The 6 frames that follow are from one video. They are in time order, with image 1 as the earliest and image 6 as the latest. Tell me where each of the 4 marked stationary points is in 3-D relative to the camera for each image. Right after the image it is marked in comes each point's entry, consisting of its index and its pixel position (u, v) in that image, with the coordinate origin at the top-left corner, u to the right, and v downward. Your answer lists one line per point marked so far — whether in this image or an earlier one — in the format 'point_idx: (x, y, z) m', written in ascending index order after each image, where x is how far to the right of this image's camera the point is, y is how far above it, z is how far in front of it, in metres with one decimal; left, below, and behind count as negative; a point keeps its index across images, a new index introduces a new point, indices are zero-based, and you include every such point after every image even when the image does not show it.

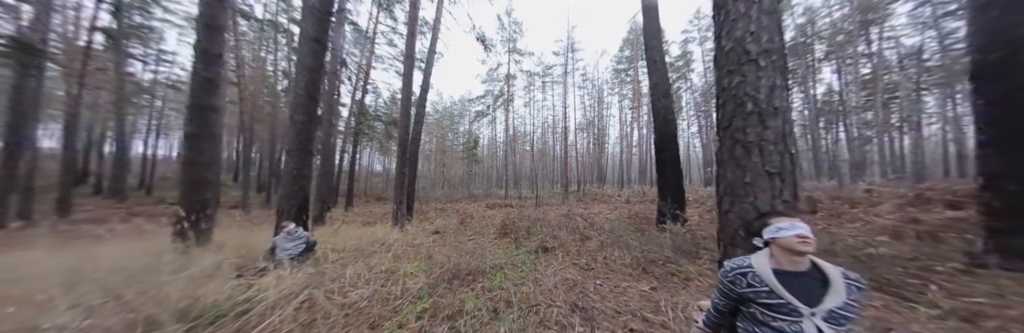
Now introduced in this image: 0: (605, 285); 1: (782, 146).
0: (+1.2, -1.5, +2.5) m
1: (+2.0, +0.1, +1.7) m
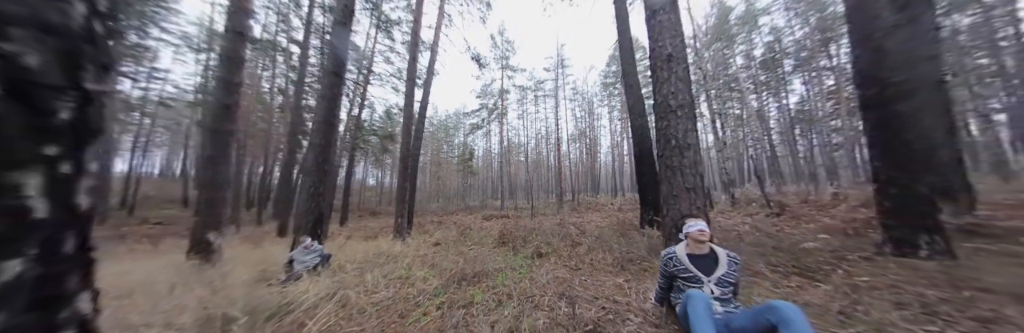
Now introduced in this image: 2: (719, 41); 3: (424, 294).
0: (+1.2, -1.7, +3.0) m
1: (+2.0, 0.0, +2.3) m
2: (+17.9, +11.1, +16.9) m
3: (-1.2, -1.8, +2.8) m
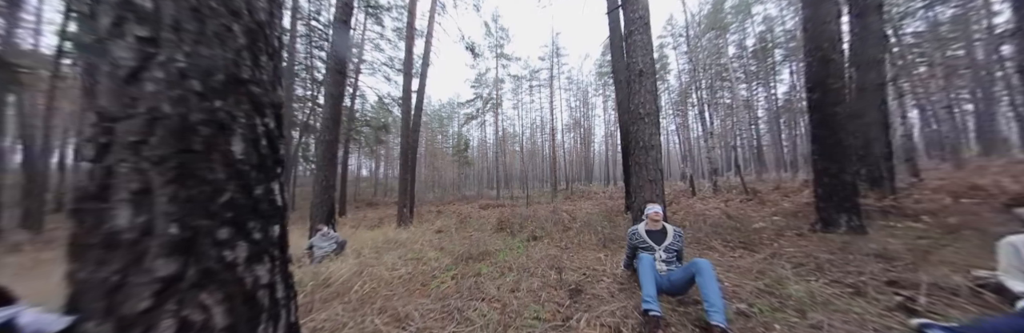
0: (+1.1, -1.6, +3.6) m
1: (+2.0, 0.0, +2.9) m
2: (+17.5, +12.1, +17.3) m
3: (-1.2, -1.7, +3.4) m
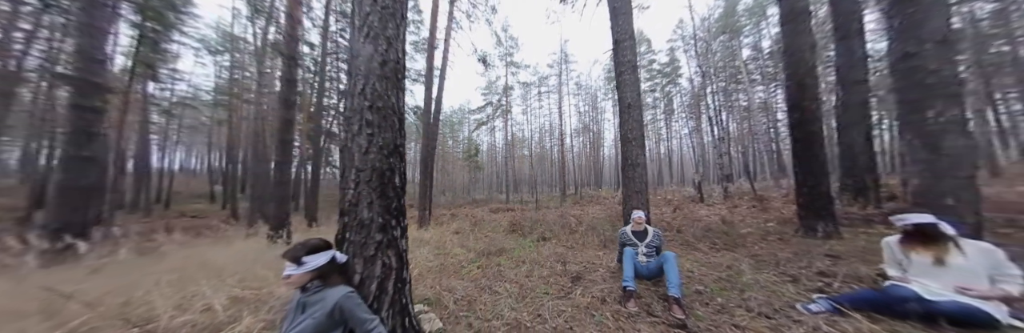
0: (+1.4, -1.8, +4.3) m
1: (+2.2, -0.2, +3.5) m
2: (+18.4, +11.5, +17.5) m
3: (-1.0, -1.9, +4.1) m
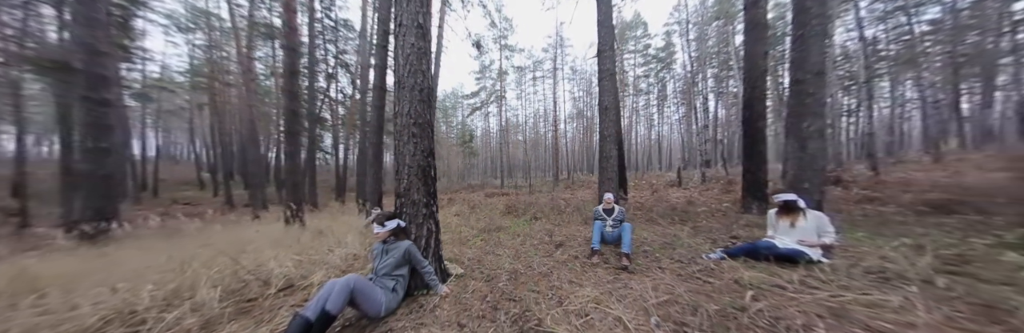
0: (+1.3, -1.6, +5.2) m
1: (+2.2, 0.0, +4.3) m
2: (+17.9, +12.8, +17.8) m
3: (-1.0, -1.7, +5.0) m
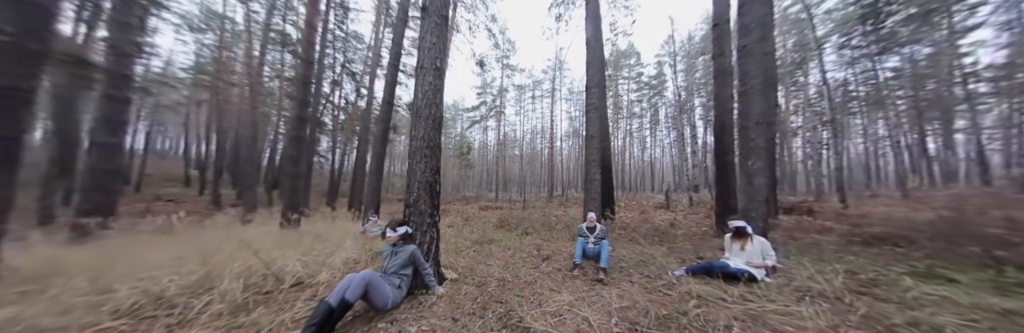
0: (+1.1, -2.1, +5.6) m
1: (+2.0, -0.5, +4.8) m
2: (+18.1, +10.4, +19.4) m
3: (-1.3, -2.1, +5.3) m
